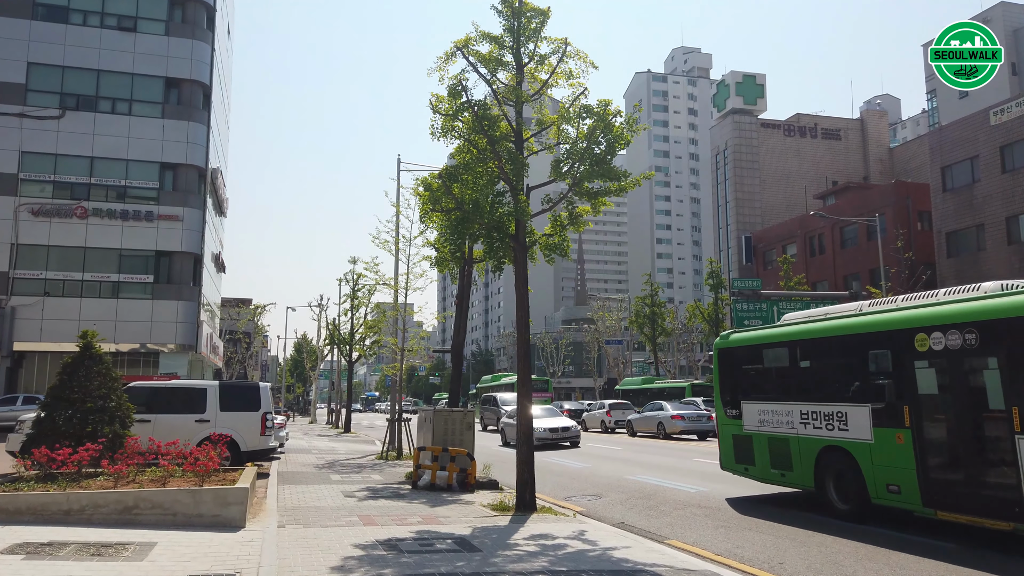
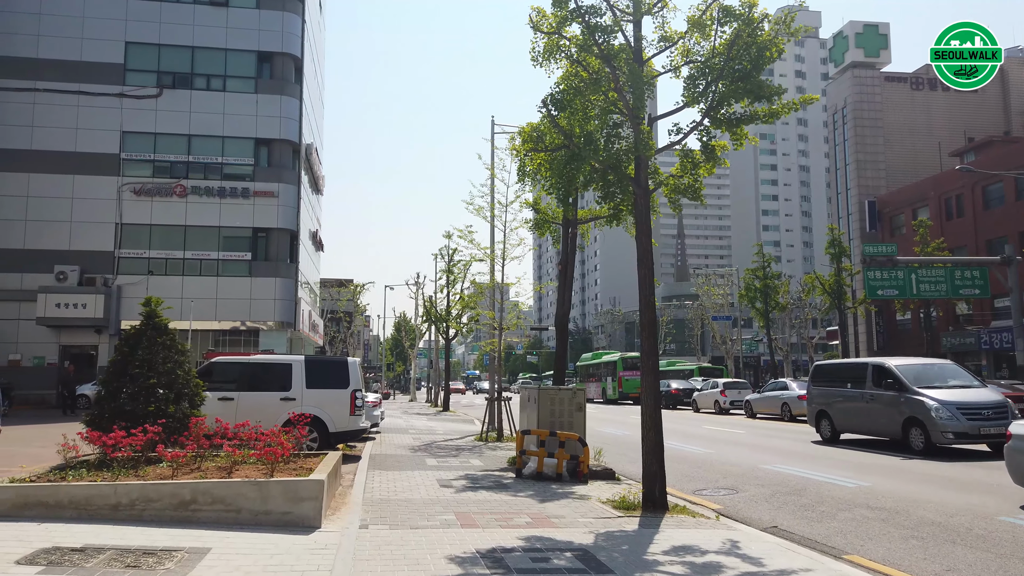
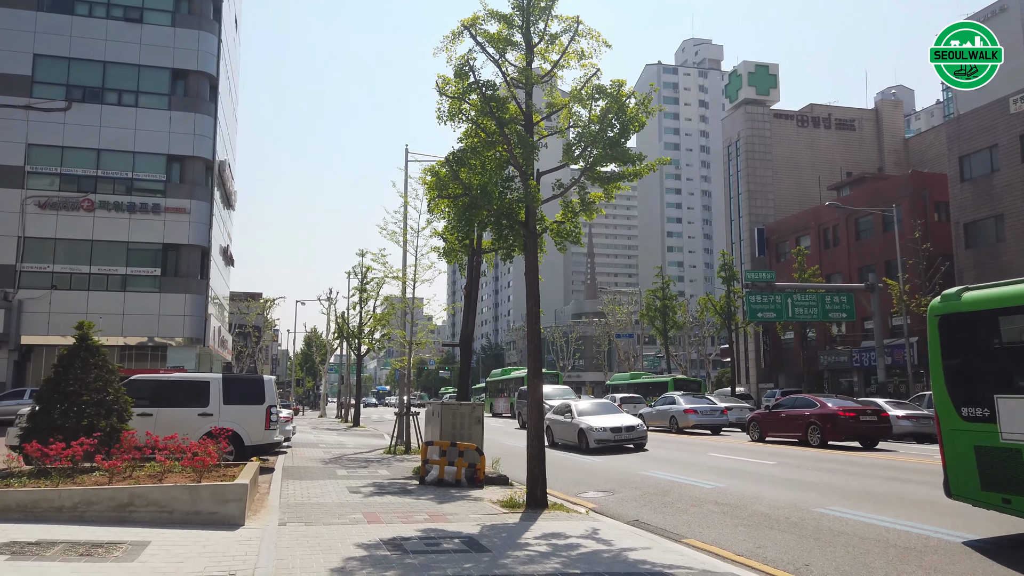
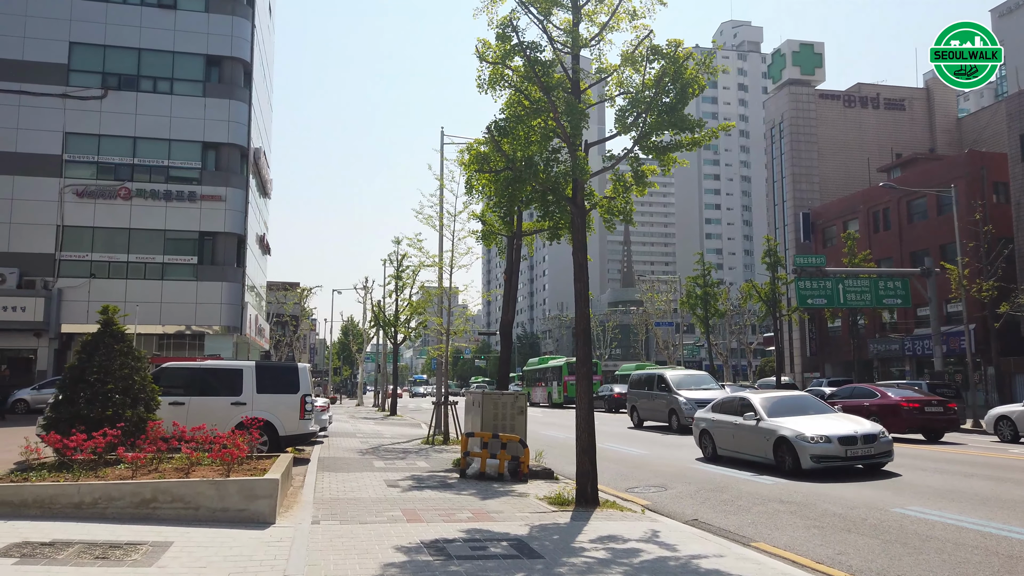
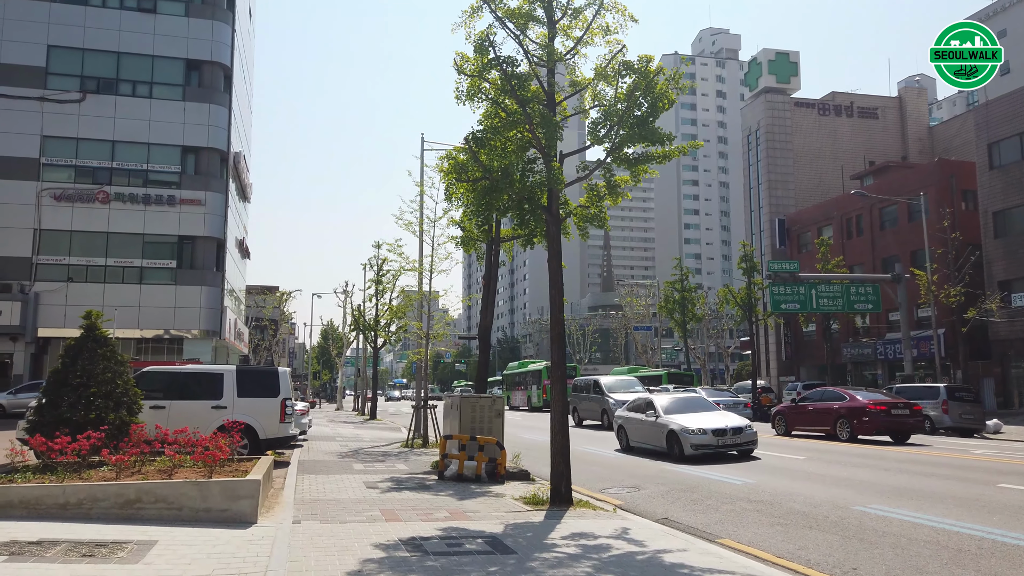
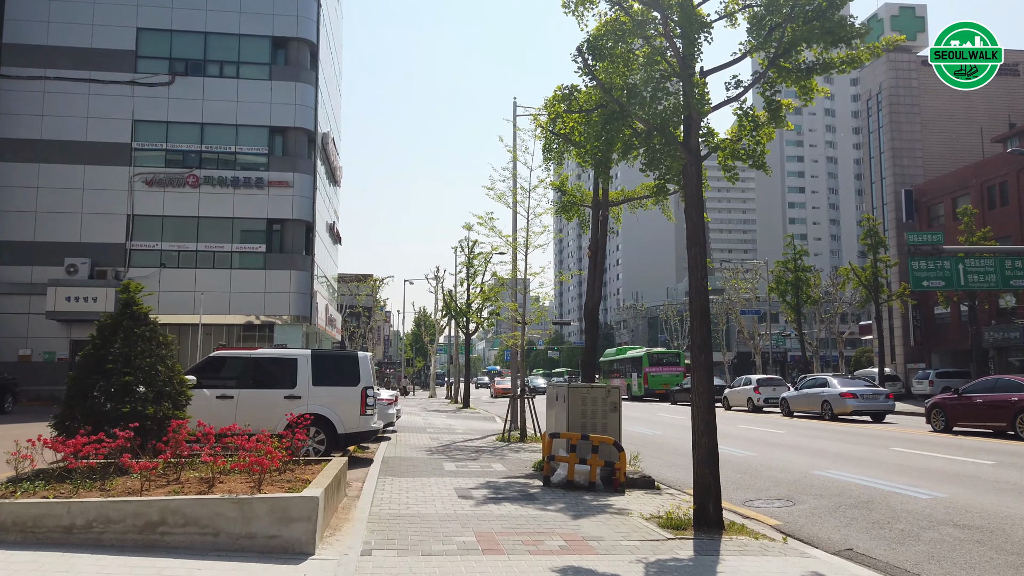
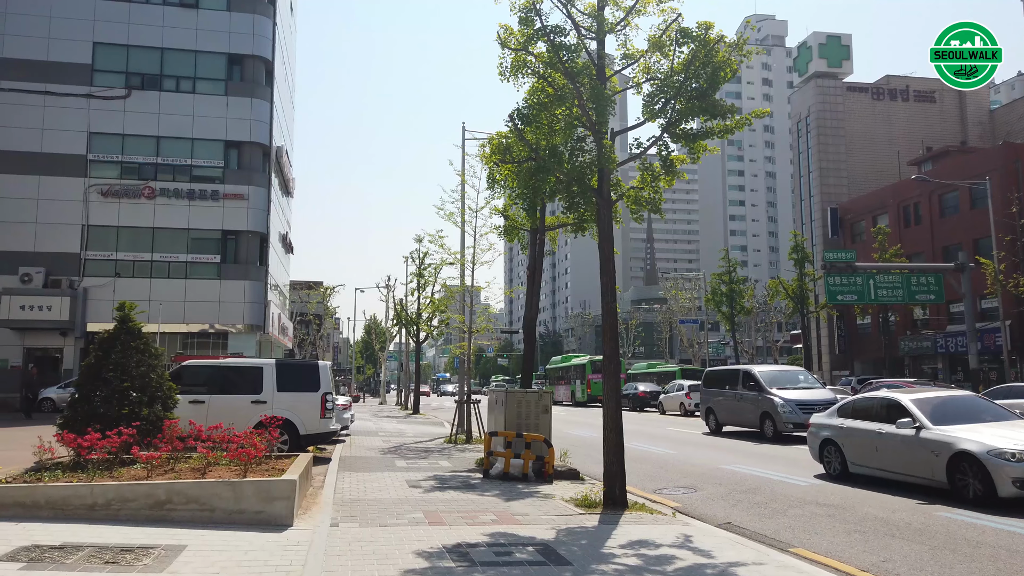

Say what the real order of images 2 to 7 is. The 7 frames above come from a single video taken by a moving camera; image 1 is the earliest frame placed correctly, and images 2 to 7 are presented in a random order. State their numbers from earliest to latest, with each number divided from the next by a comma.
3, 5, 4, 7, 2, 6
